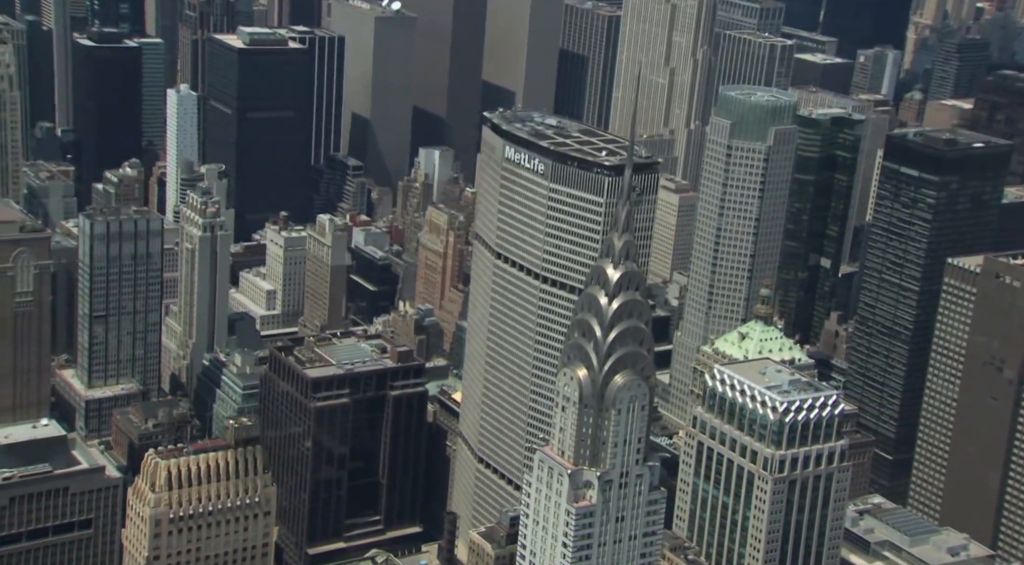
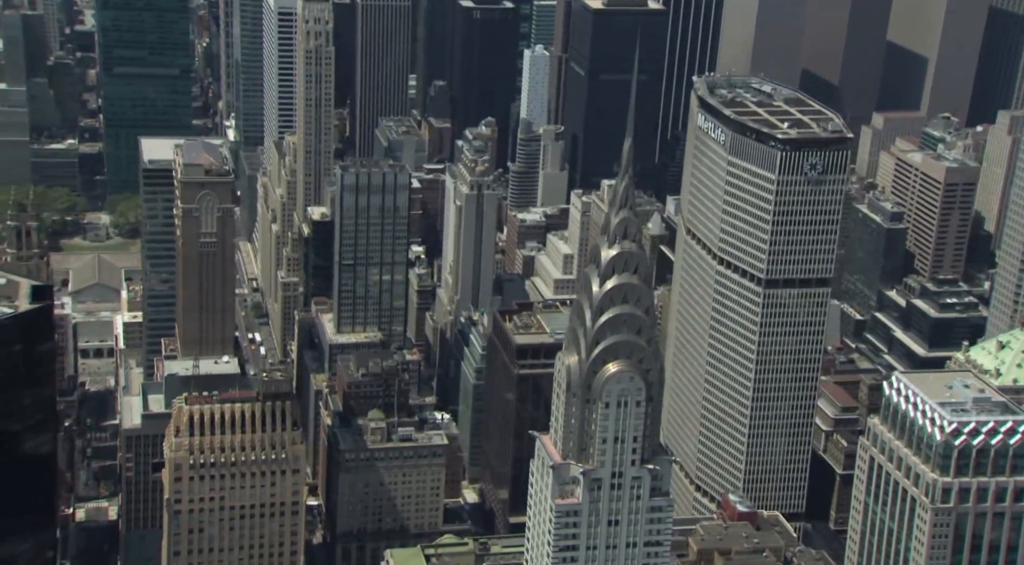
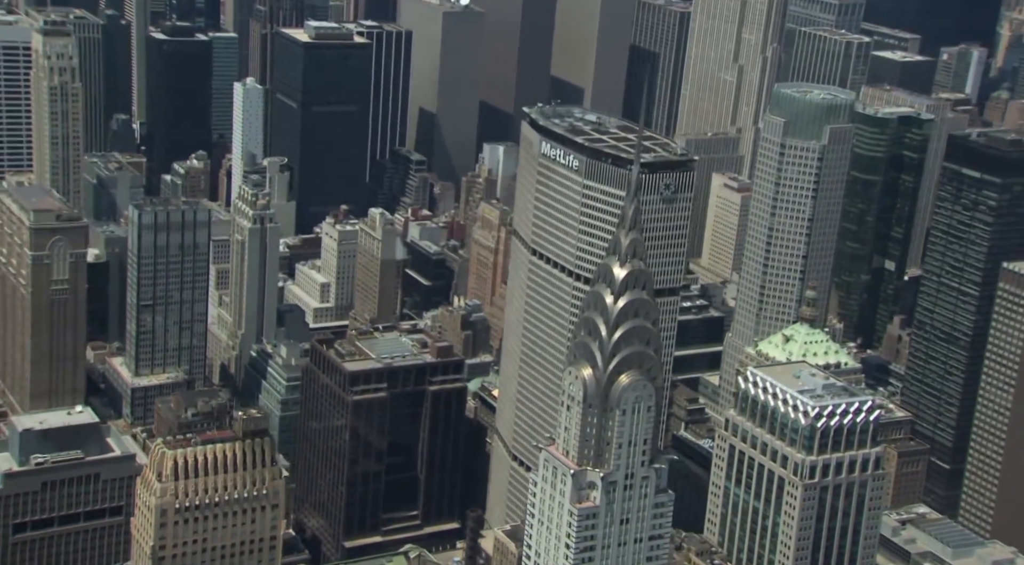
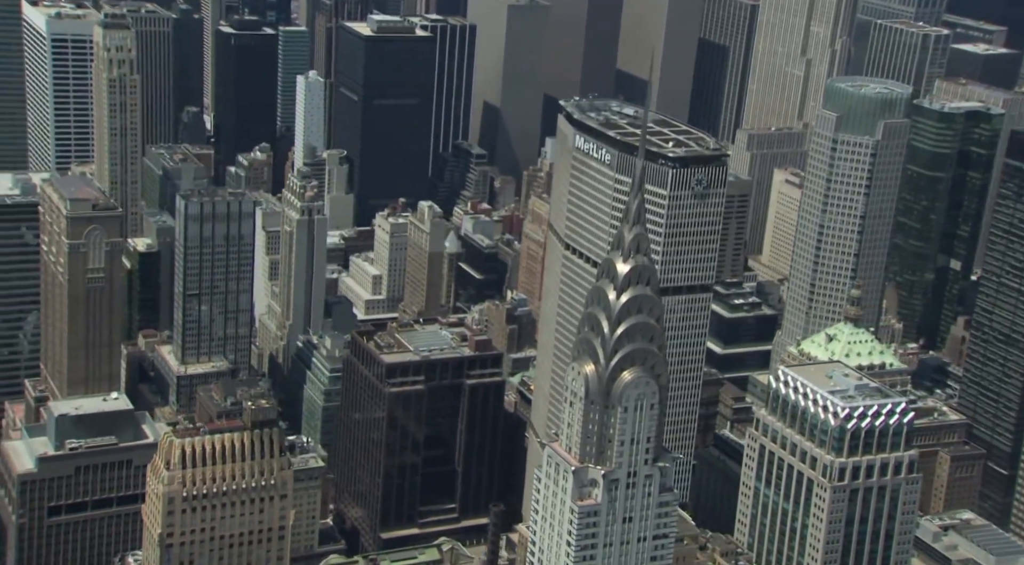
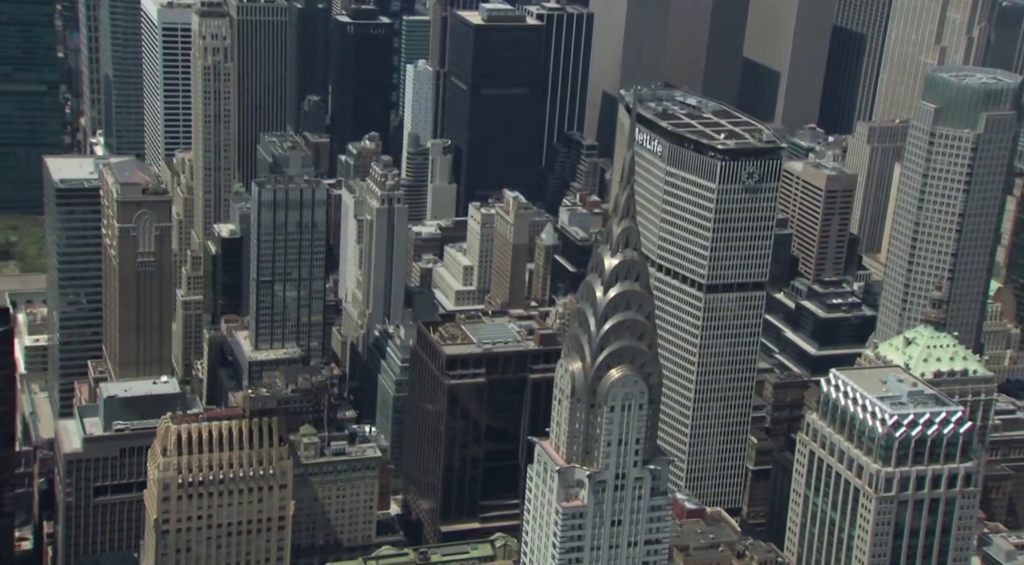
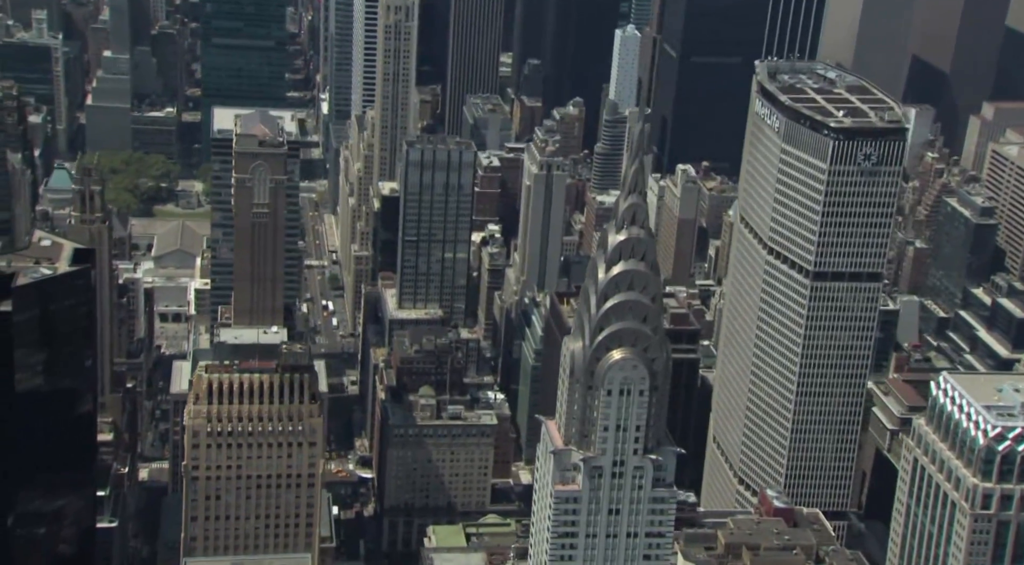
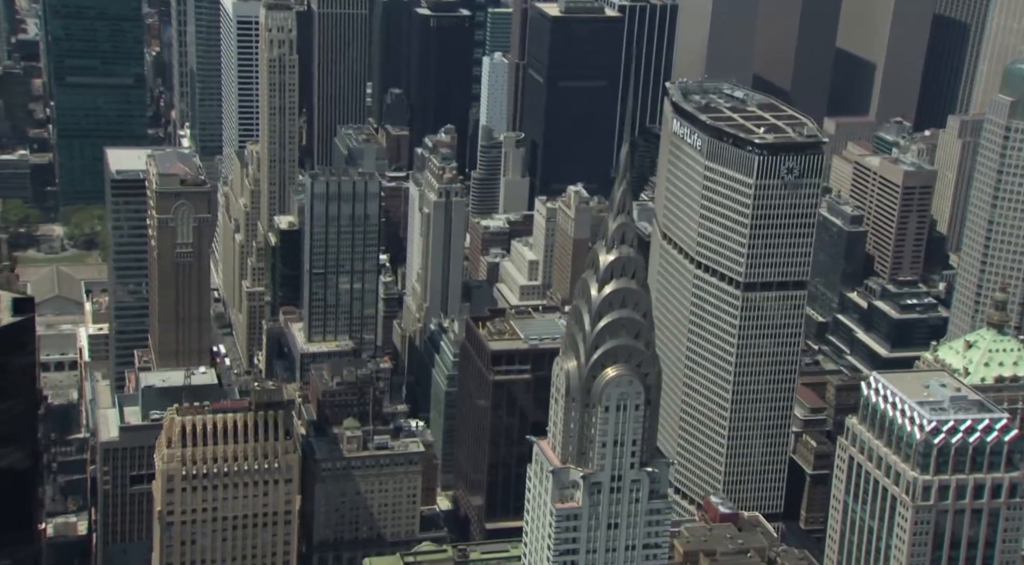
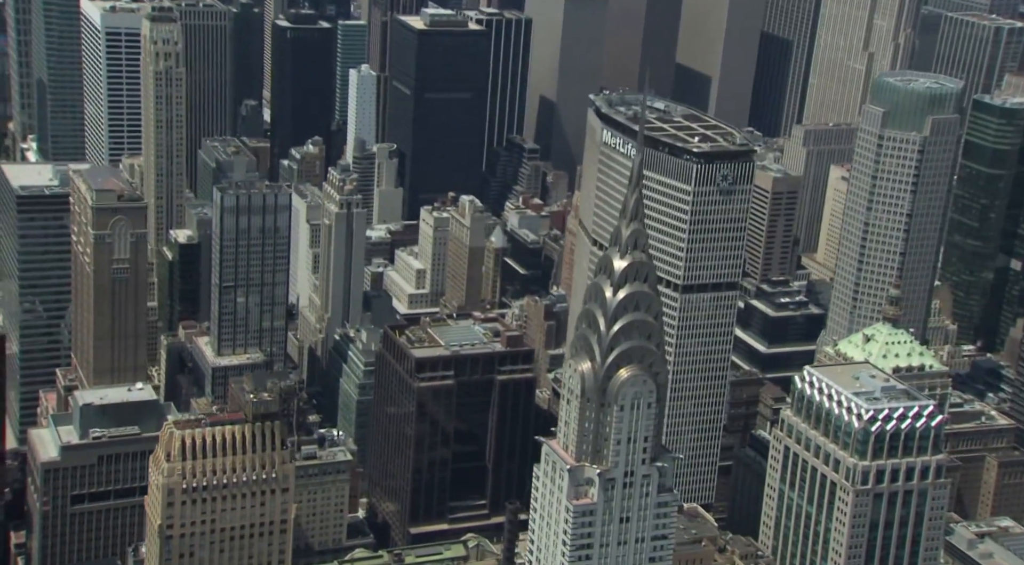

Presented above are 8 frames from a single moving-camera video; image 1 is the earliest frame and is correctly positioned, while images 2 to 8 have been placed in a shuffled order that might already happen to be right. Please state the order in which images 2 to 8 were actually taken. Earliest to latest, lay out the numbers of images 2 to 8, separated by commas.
3, 4, 8, 5, 7, 2, 6
